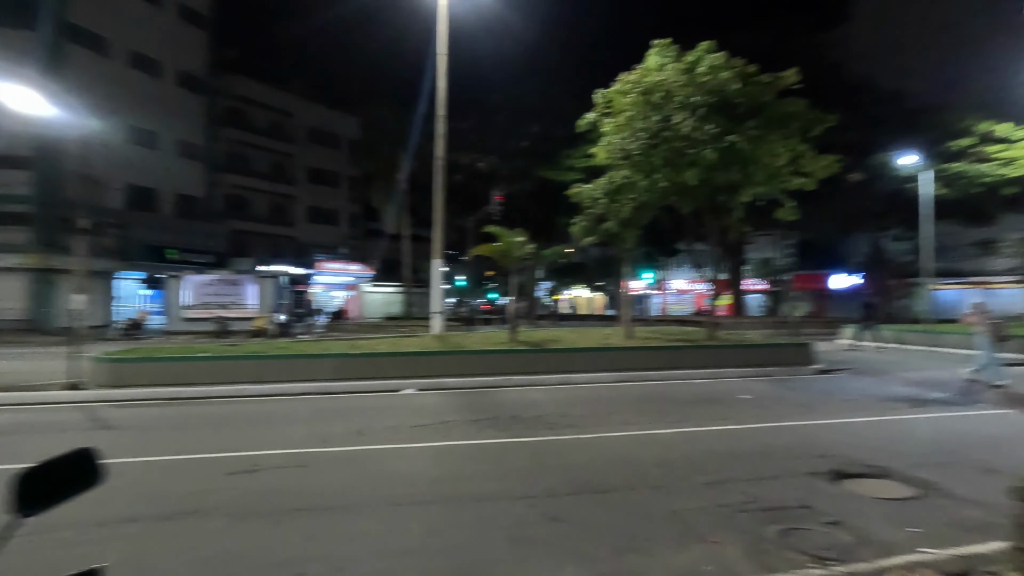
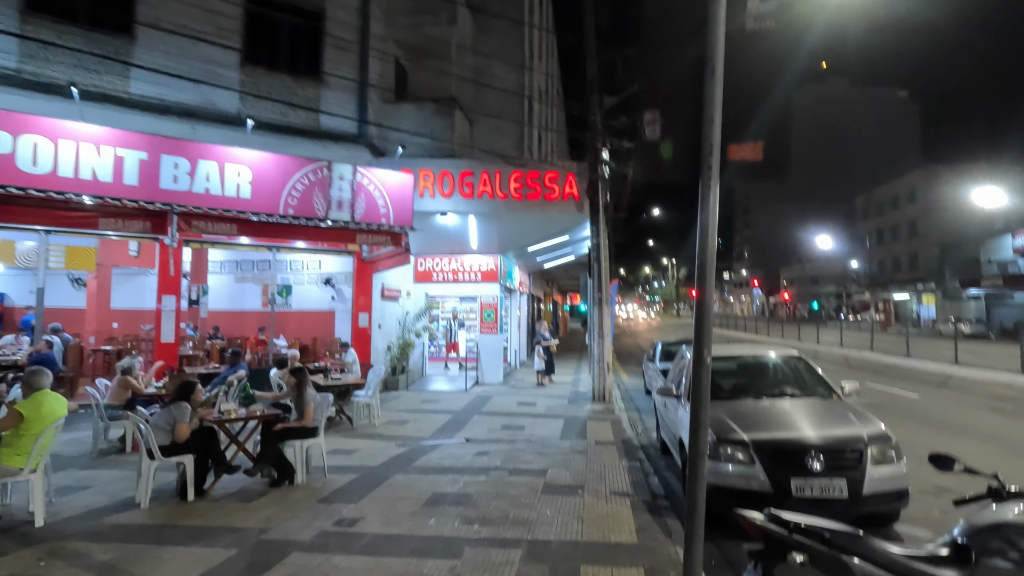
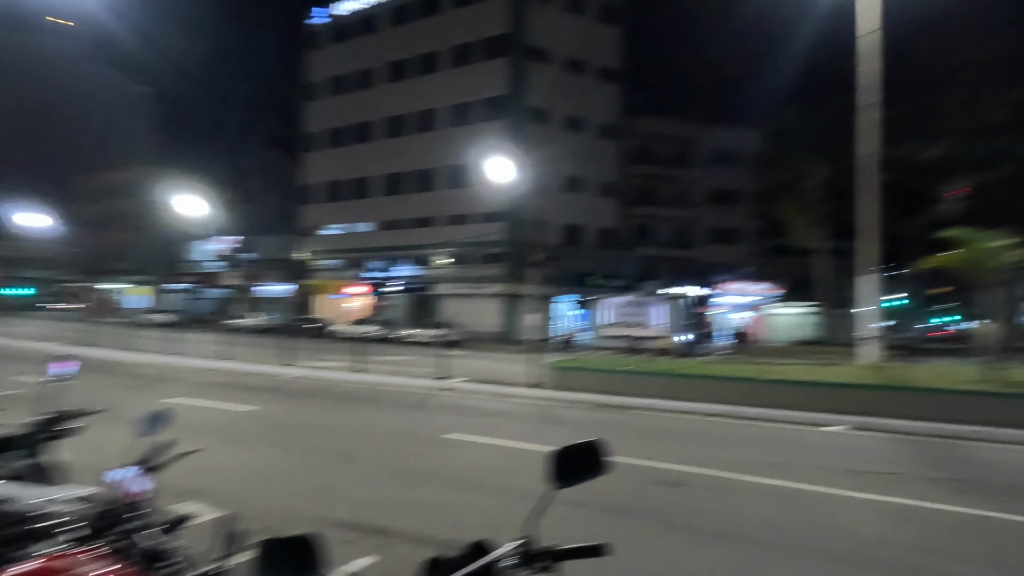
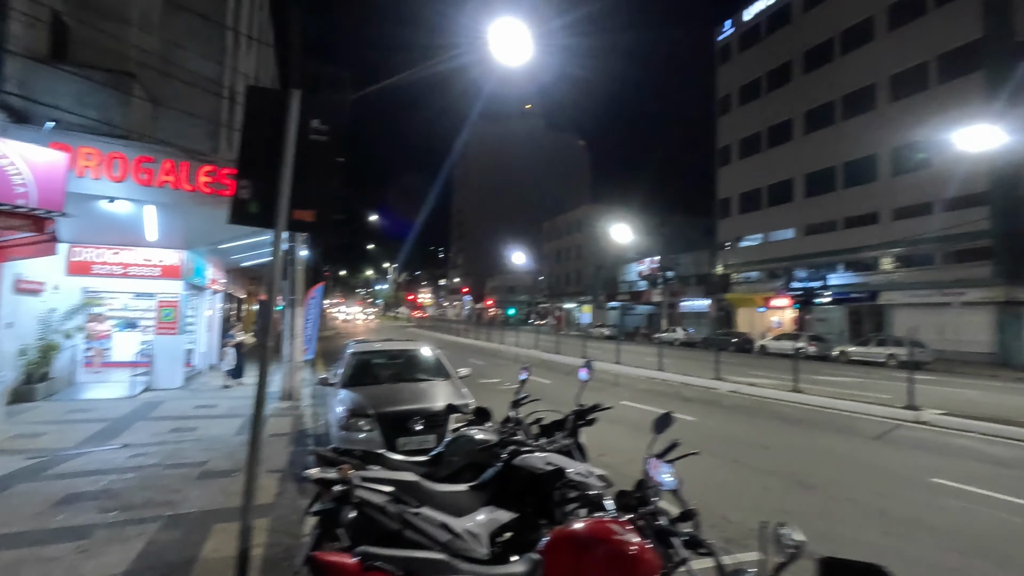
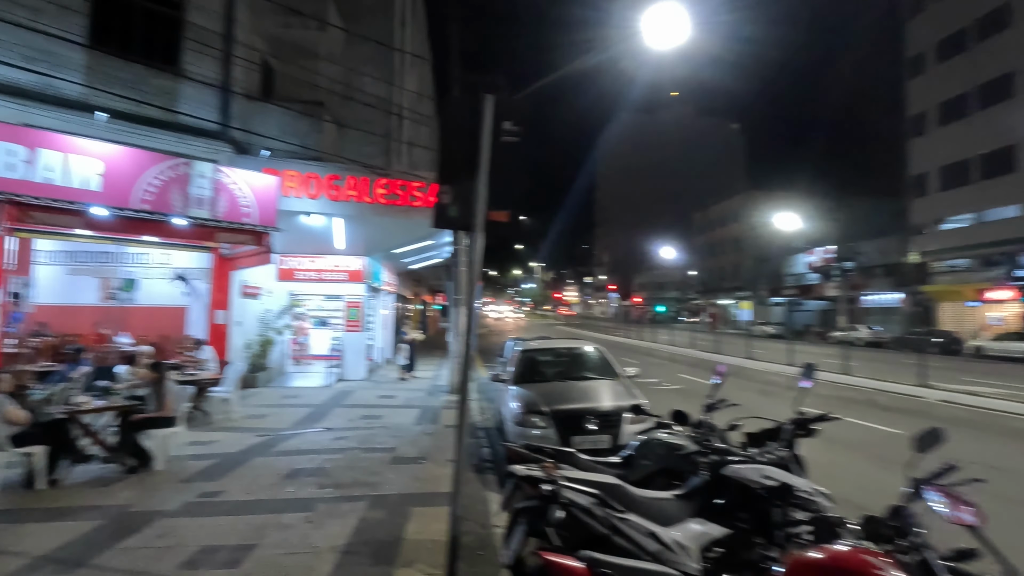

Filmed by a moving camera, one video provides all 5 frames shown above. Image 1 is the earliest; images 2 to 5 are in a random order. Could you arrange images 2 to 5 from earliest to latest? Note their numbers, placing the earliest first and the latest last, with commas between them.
3, 4, 5, 2
